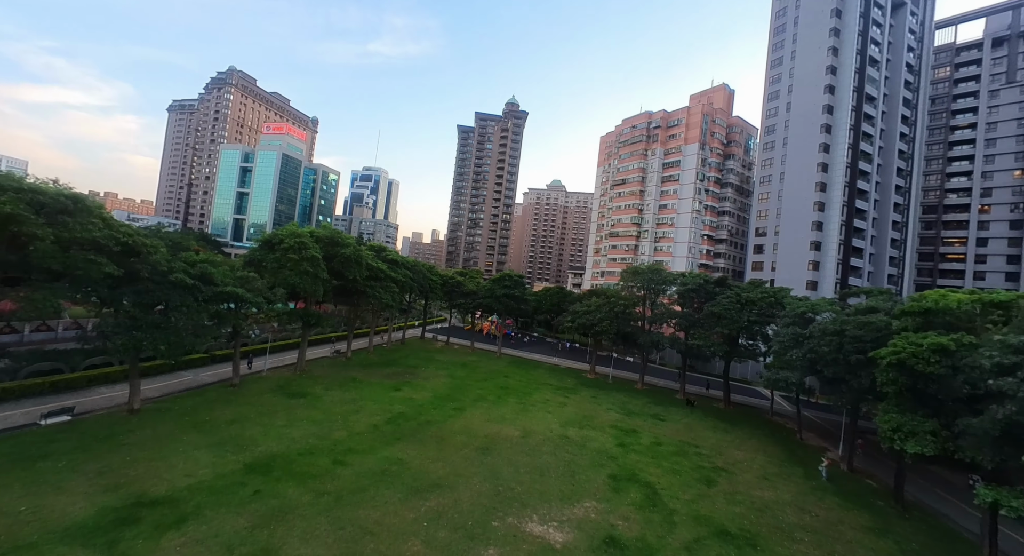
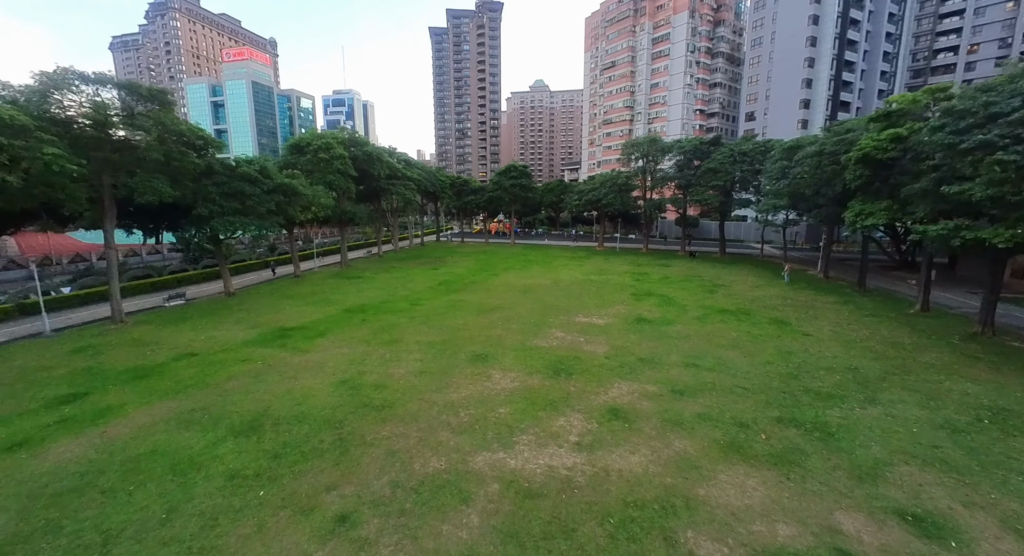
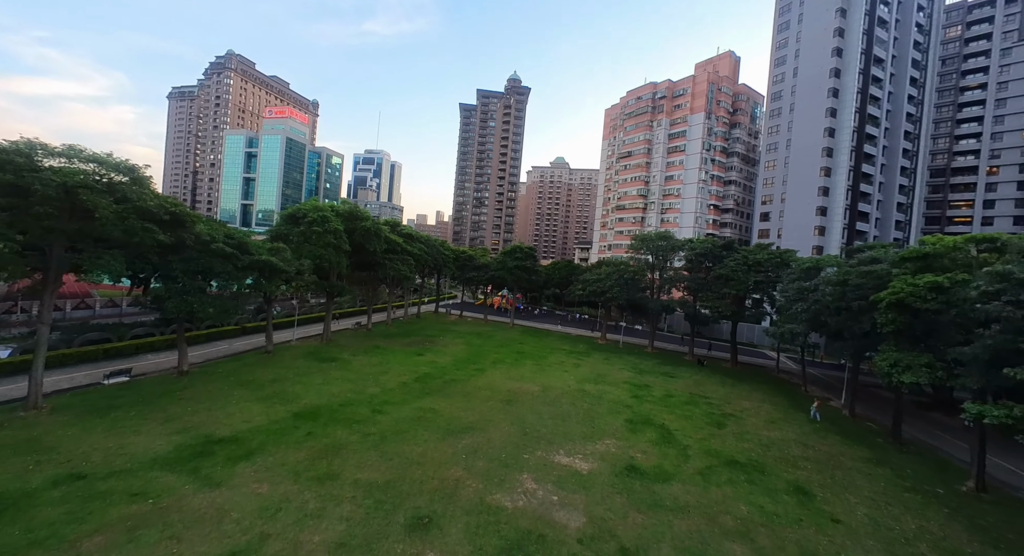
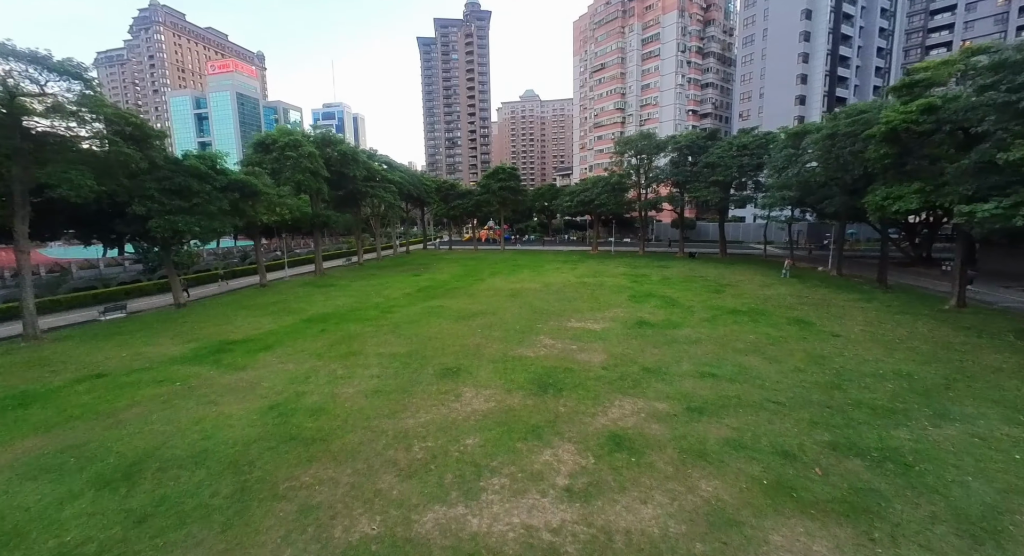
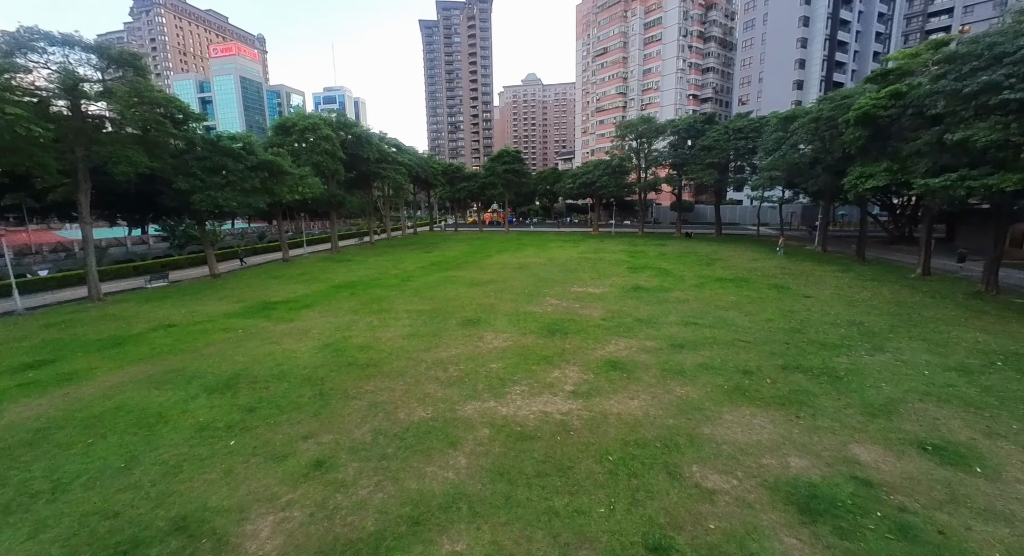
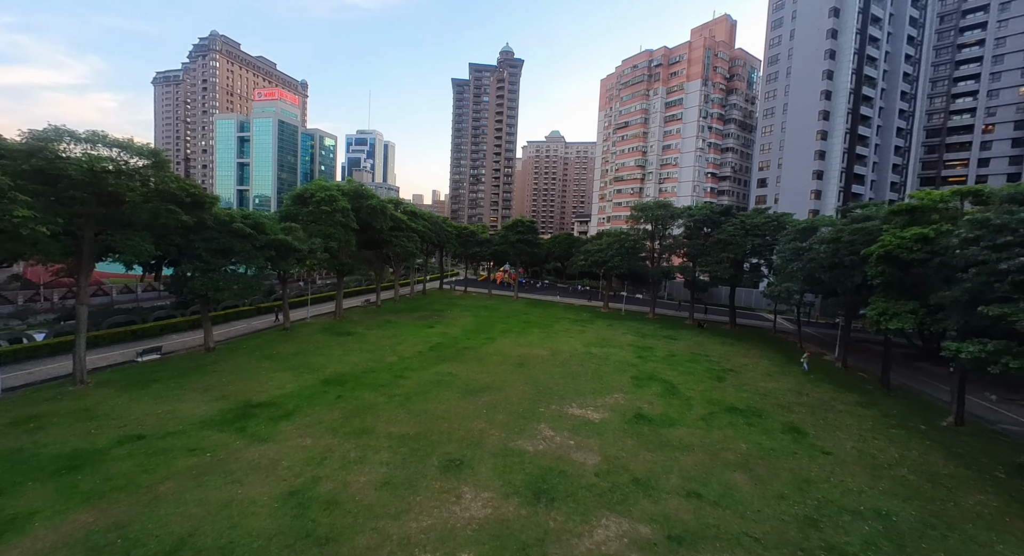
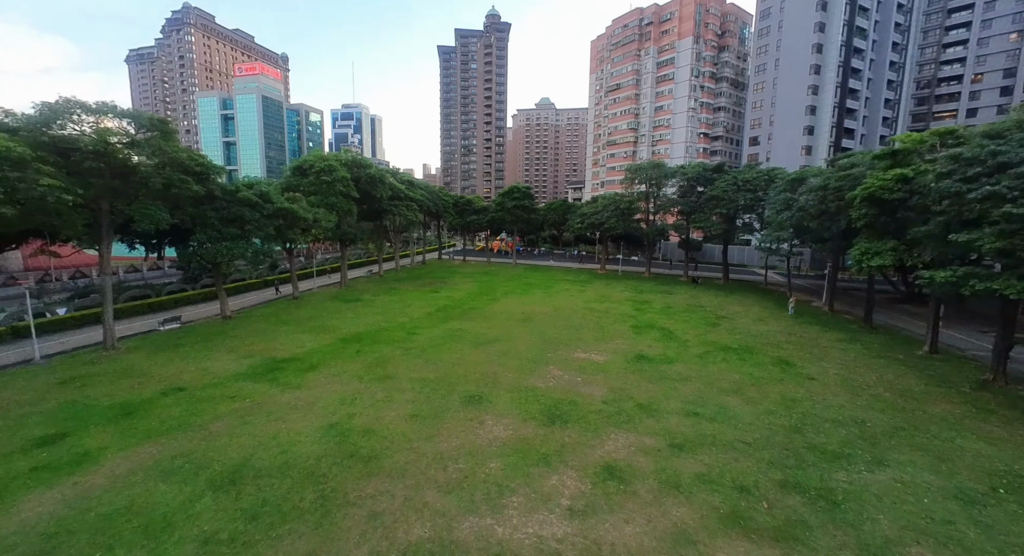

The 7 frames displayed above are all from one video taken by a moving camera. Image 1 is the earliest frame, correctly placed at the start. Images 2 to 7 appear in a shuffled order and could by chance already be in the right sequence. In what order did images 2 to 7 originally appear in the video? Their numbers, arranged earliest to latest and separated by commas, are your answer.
3, 6, 7, 2, 5, 4
